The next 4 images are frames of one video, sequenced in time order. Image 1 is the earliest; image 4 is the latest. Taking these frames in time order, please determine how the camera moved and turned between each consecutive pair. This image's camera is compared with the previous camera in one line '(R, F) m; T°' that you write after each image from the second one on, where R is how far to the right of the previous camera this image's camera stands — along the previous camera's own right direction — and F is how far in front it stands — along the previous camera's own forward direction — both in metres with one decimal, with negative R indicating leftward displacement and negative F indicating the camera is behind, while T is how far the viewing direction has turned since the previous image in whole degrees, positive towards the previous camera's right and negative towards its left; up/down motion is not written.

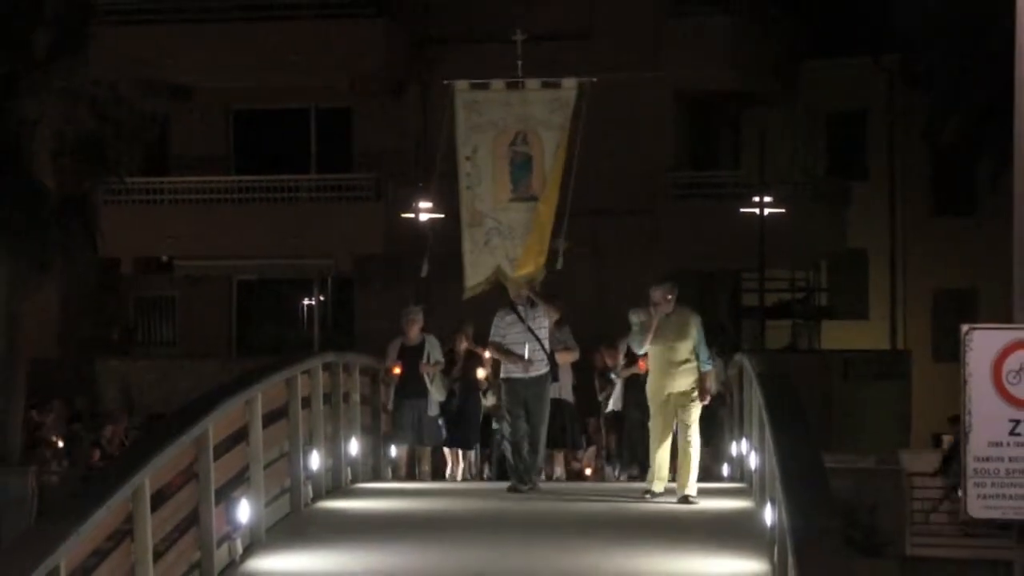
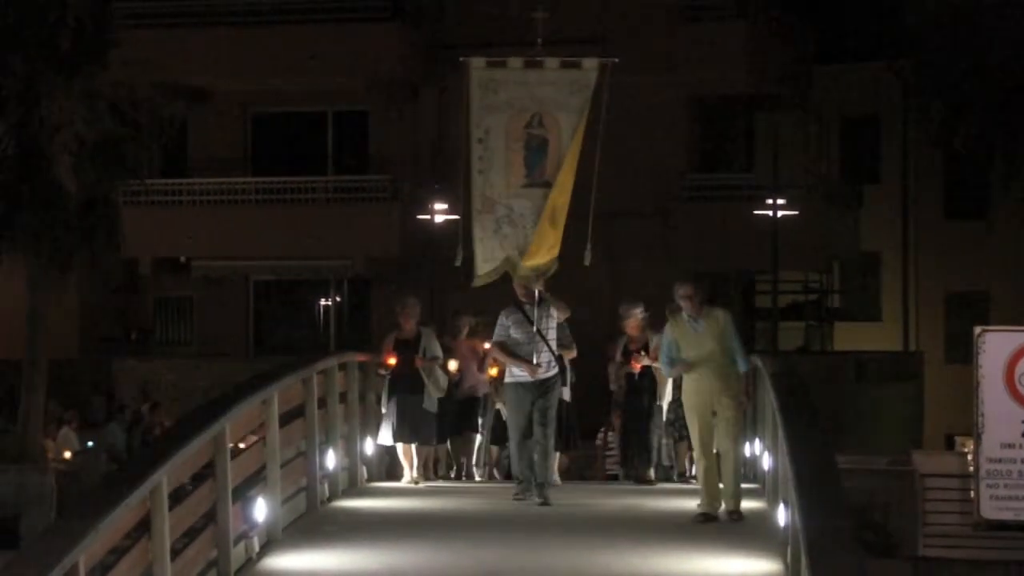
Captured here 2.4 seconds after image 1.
(+0.1, -0.1) m; -1°
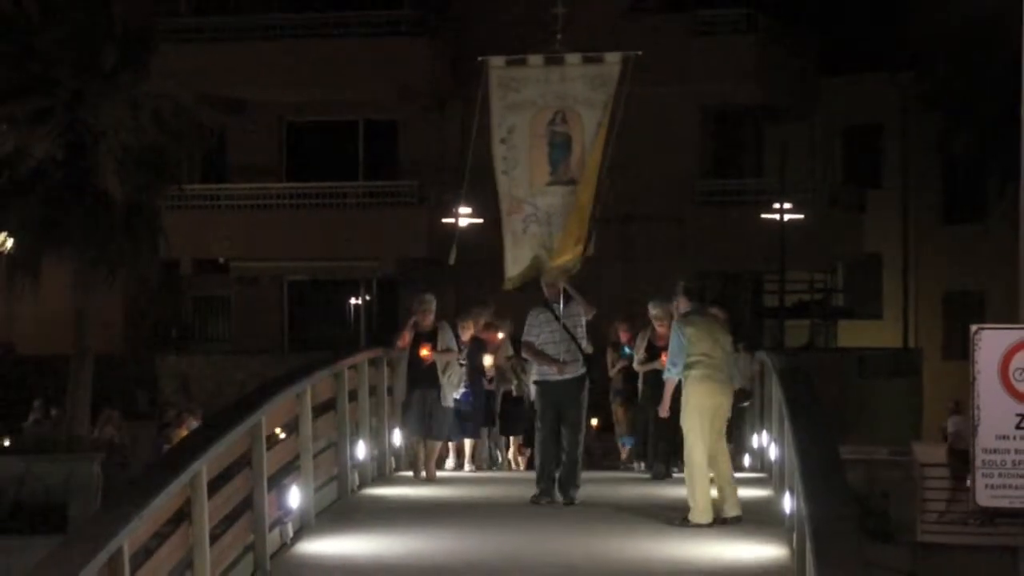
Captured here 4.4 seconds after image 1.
(-0.1, -1.0) m; 0°
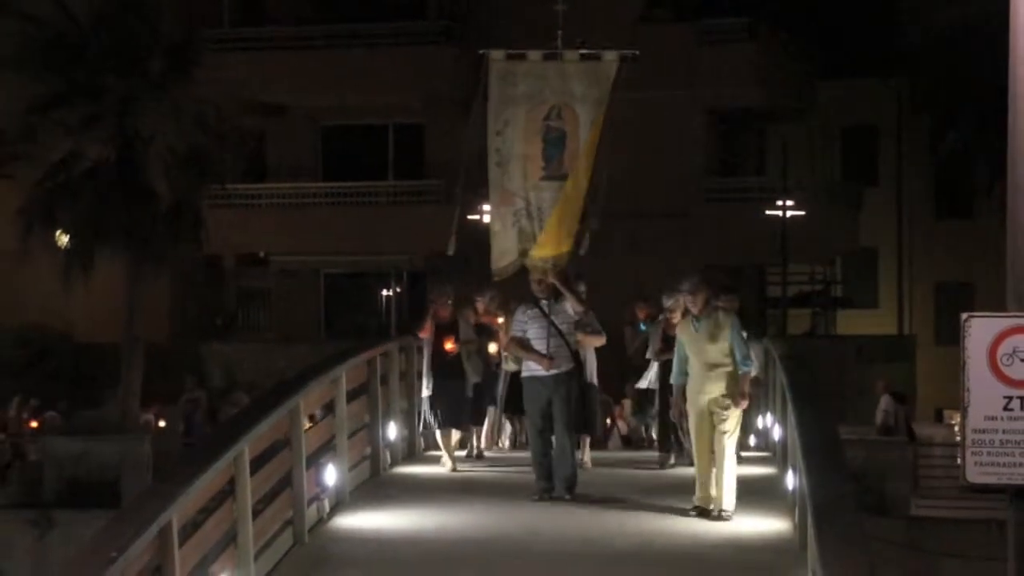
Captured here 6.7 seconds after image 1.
(0.0, -1.4) m; -1°
